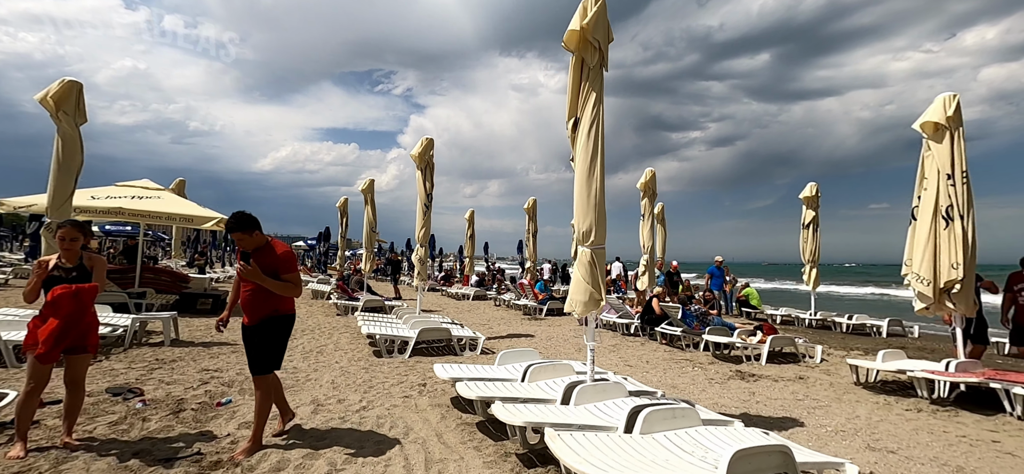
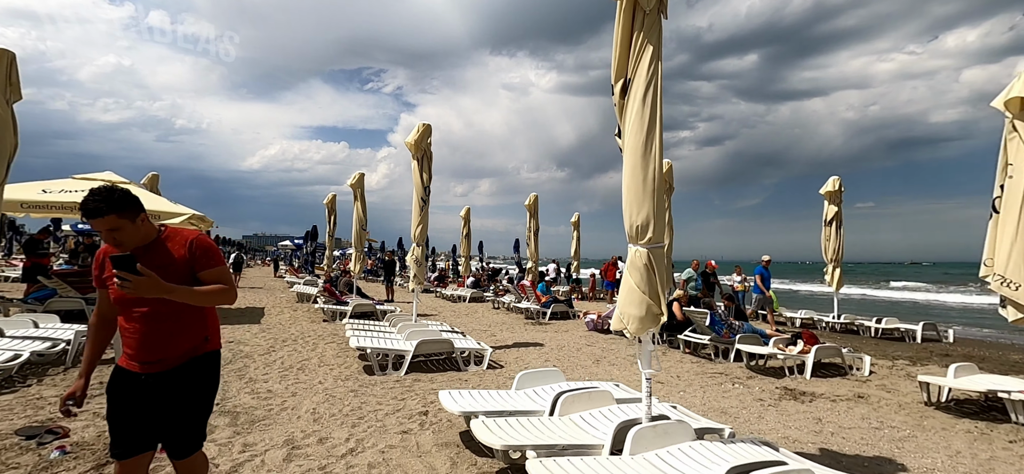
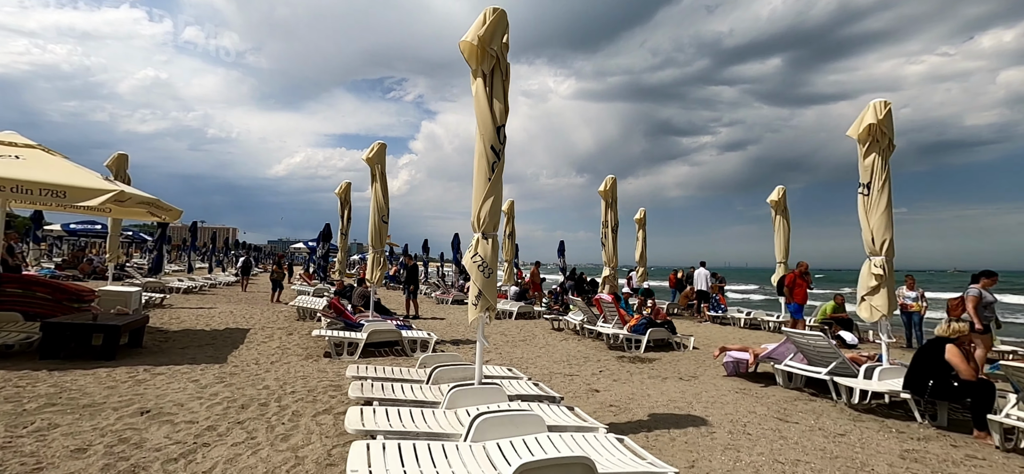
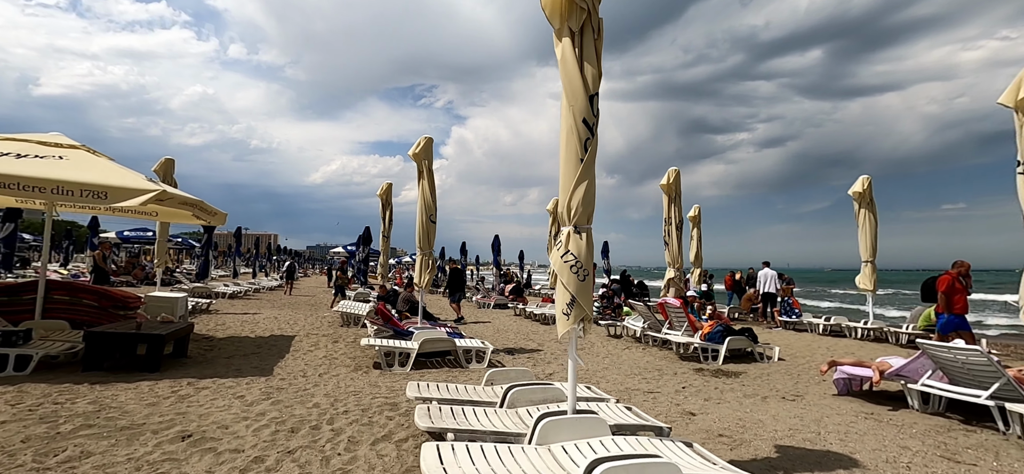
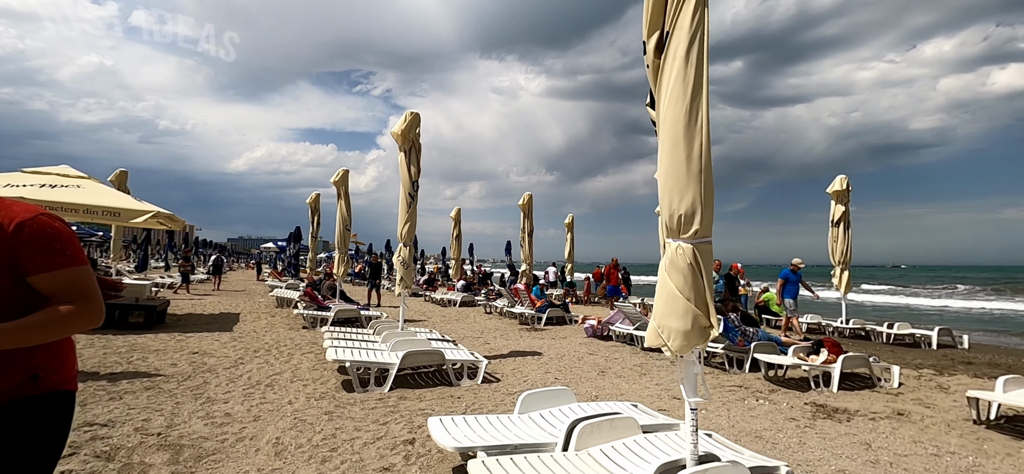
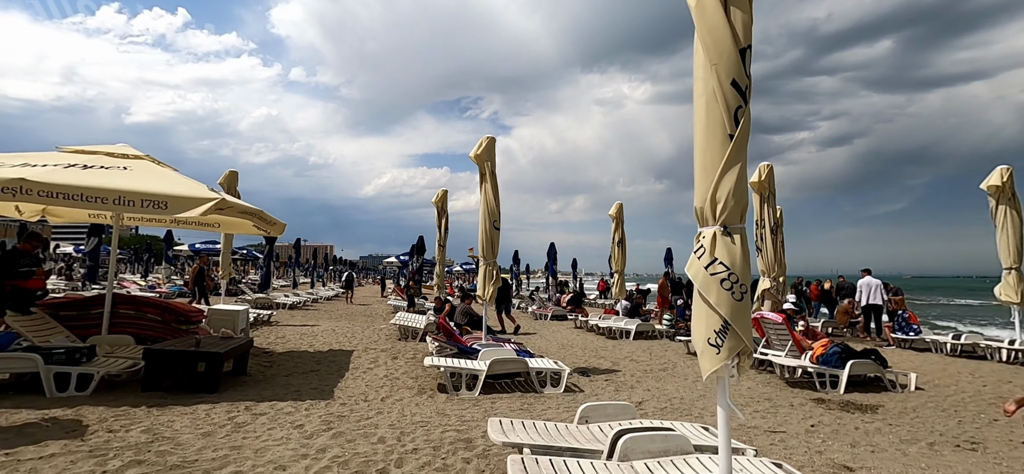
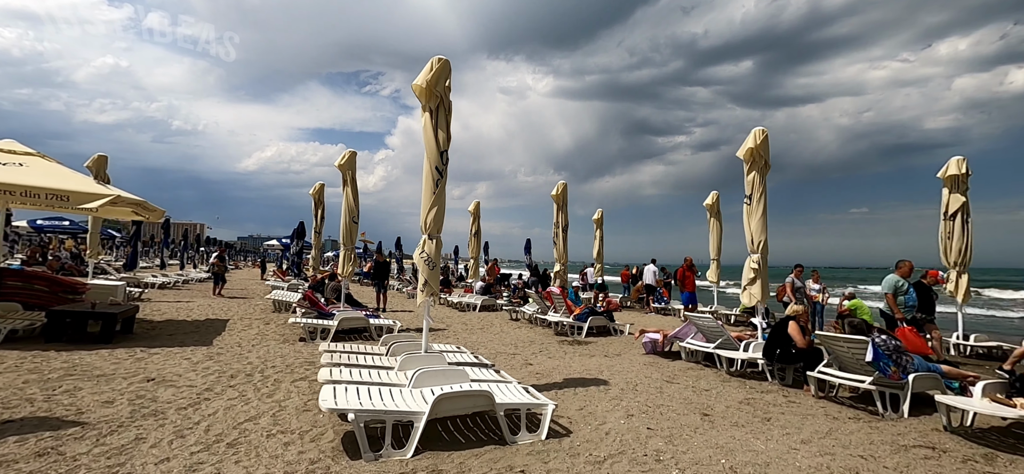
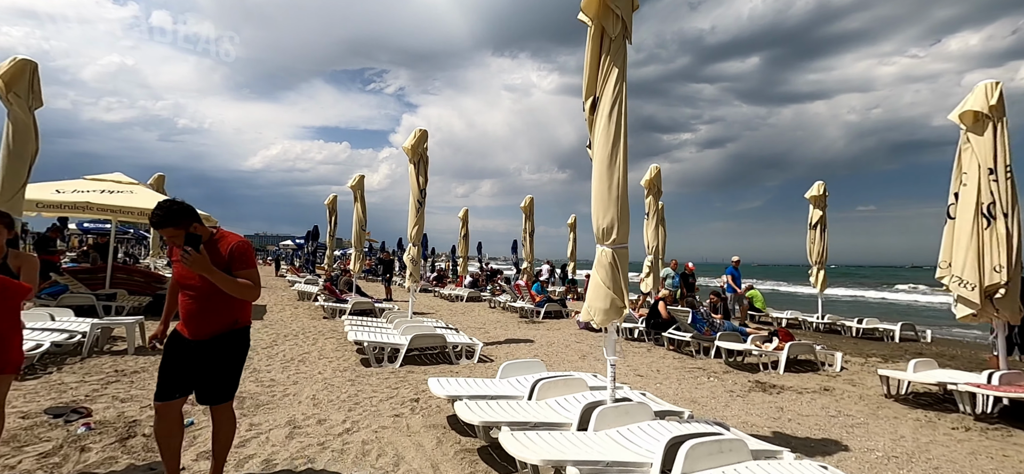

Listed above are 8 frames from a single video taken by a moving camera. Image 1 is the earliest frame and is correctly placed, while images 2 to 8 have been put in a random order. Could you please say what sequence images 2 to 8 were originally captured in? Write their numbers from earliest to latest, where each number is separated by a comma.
8, 2, 5, 7, 3, 4, 6
